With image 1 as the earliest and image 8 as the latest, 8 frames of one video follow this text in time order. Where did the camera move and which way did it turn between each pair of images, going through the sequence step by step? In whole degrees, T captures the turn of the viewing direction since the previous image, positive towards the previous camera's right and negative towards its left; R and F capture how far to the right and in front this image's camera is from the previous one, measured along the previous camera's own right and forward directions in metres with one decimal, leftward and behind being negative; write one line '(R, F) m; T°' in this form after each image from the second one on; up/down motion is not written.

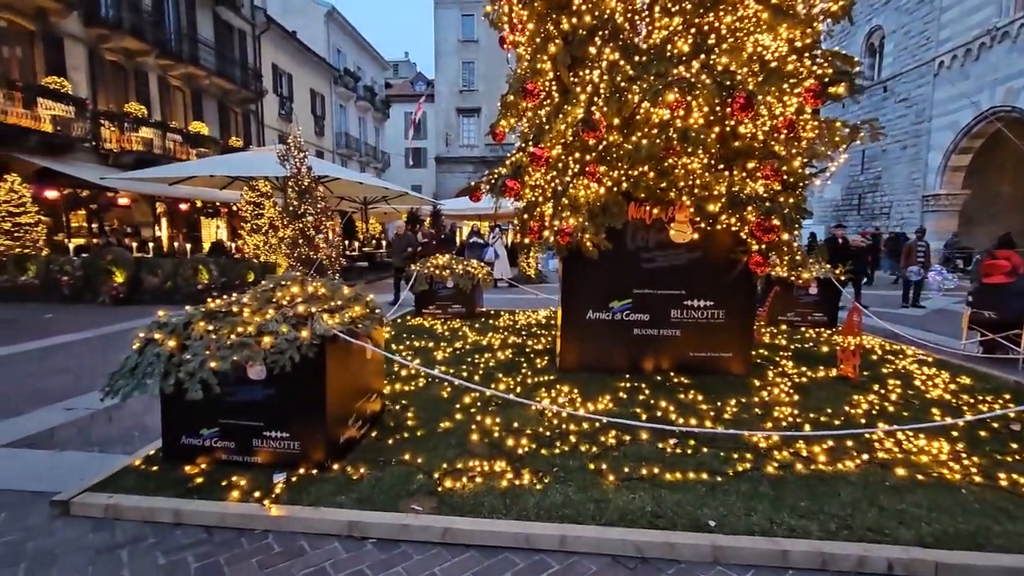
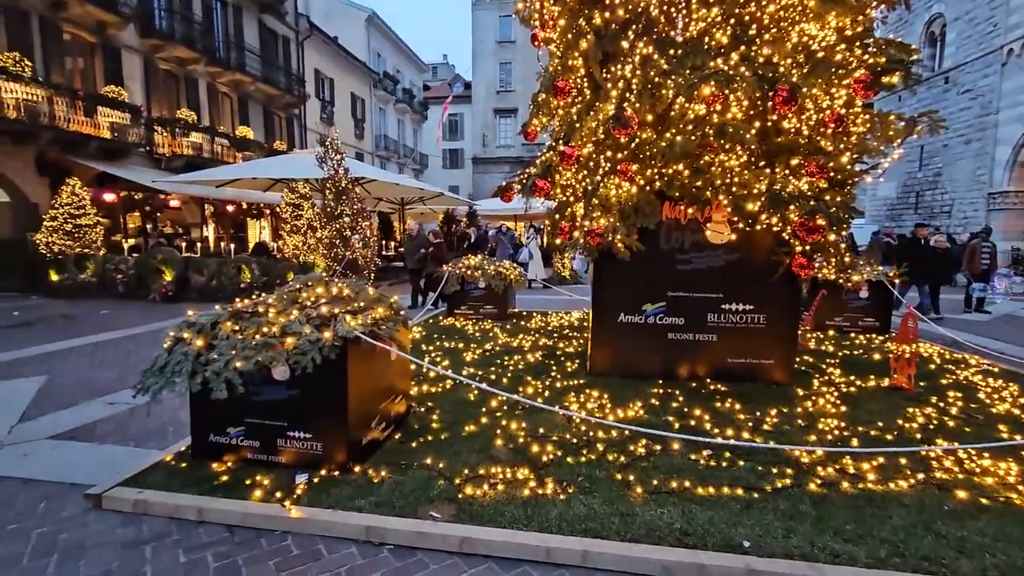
(+0.1, +0.1) m; -4°
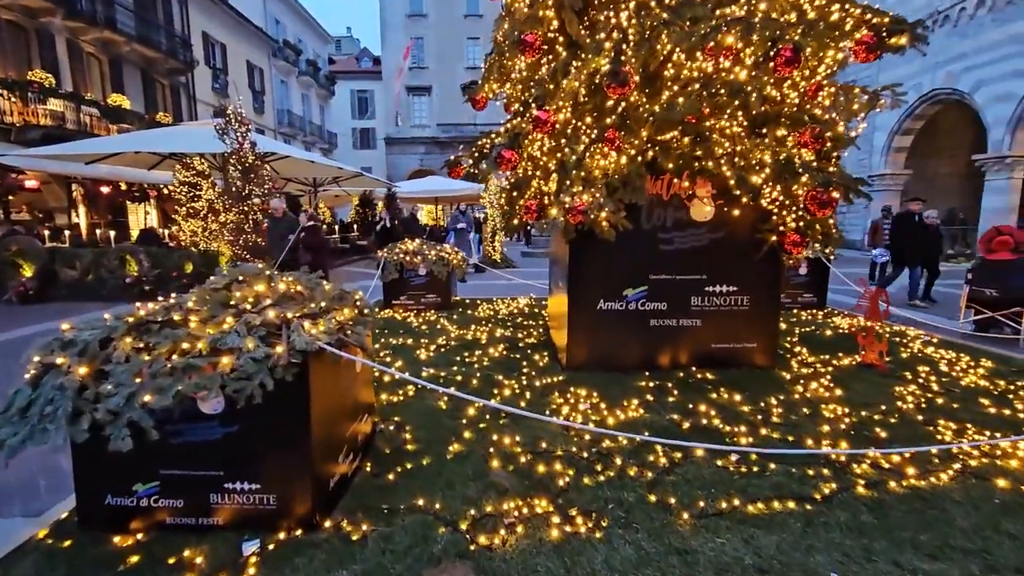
(-0.5, +0.8) m; +9°
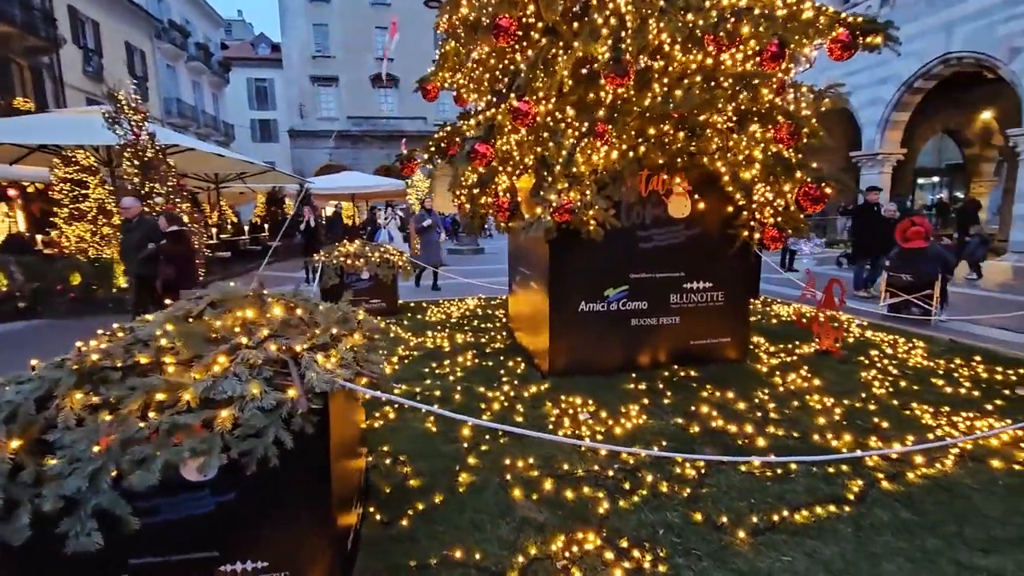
(-0.6, +0.4) m; +9°
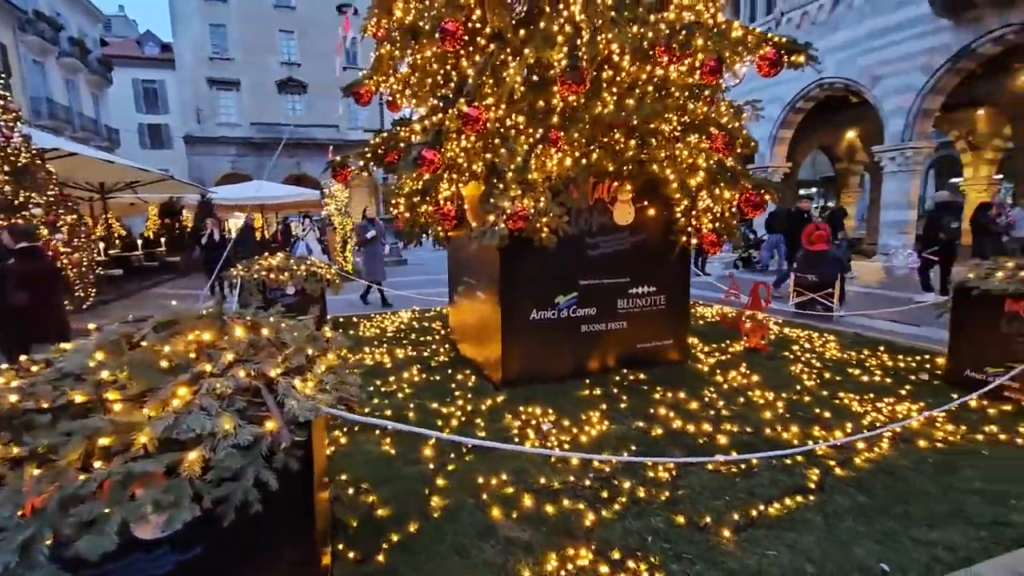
(-0.3, +0.1) m; +9°
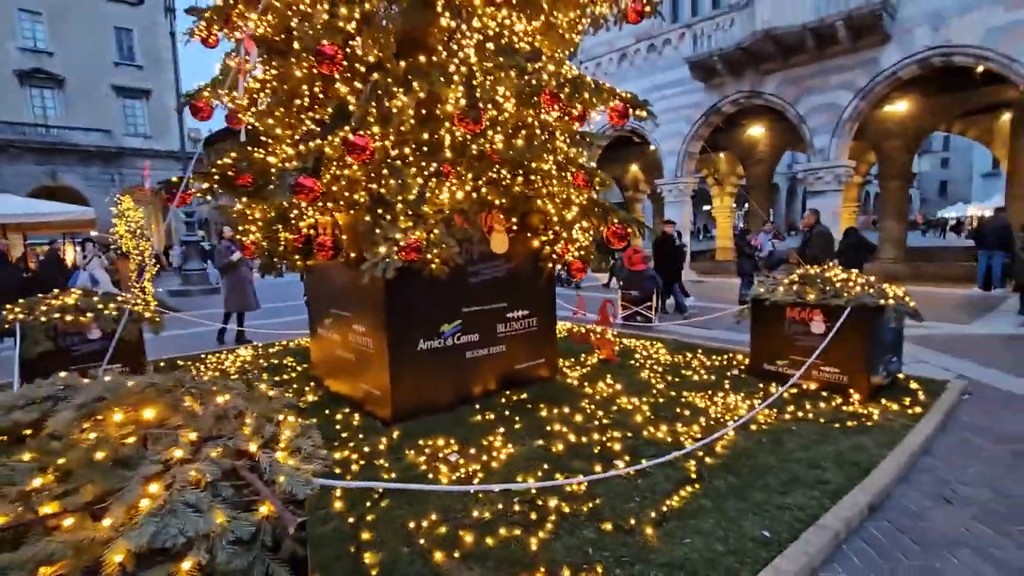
(-0.6, 0.0) m; +20°
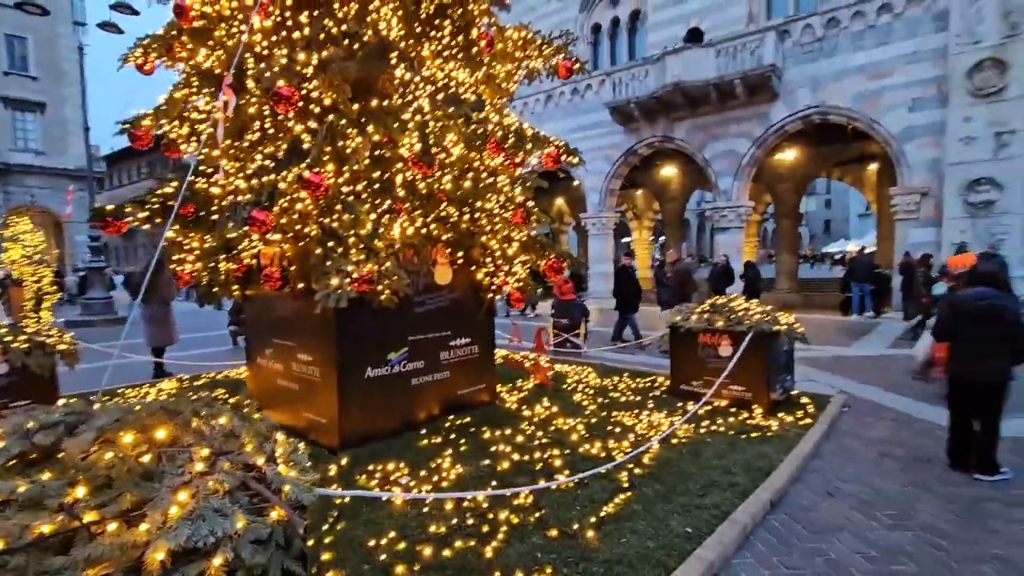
(-0.2, -0.4) m; +8°
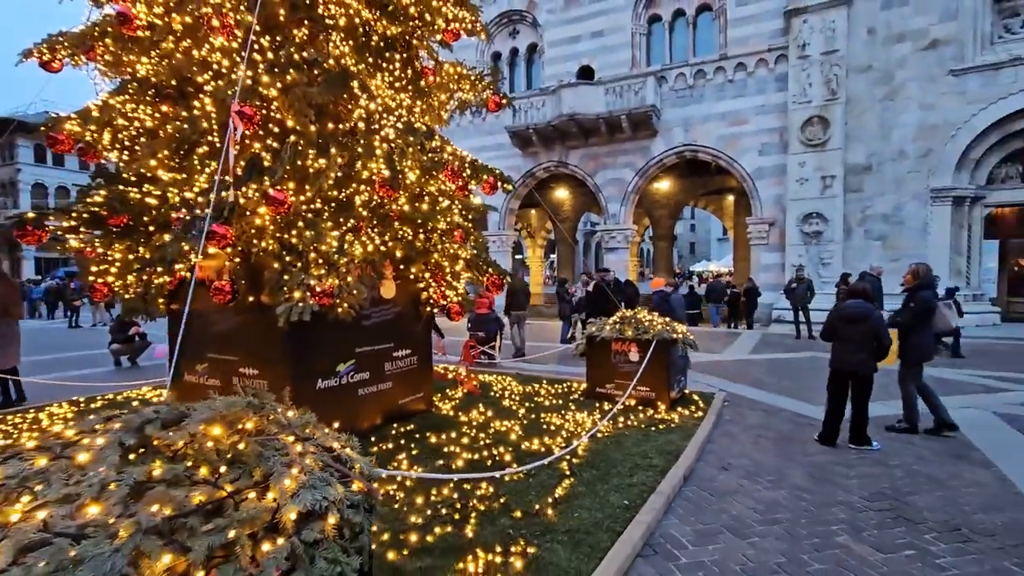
(-0.6, -0.5) m; +12°
